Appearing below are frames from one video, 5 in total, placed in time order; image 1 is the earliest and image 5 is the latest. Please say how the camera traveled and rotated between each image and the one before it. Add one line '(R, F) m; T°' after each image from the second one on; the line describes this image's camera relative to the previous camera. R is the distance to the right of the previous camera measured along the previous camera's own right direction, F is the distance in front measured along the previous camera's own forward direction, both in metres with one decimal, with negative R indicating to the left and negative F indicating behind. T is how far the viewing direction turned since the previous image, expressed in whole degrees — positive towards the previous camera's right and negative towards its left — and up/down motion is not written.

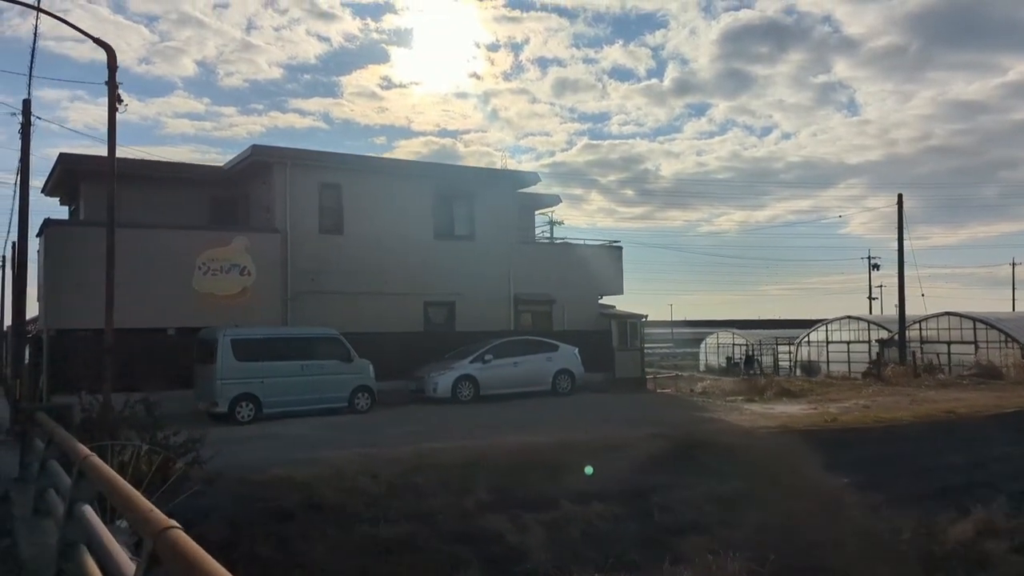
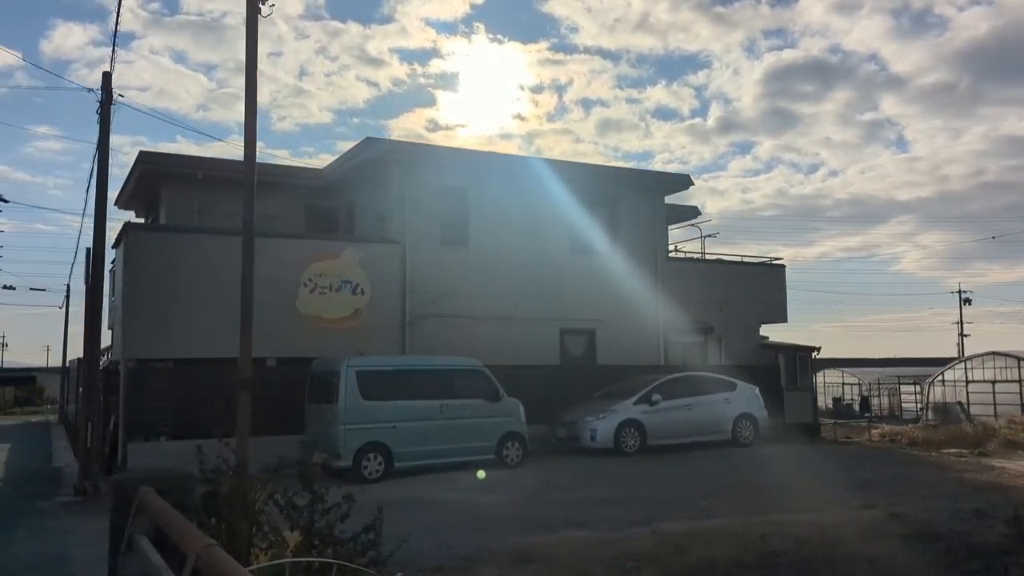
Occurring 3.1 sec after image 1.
(-2.7, +4.1) m; -3°
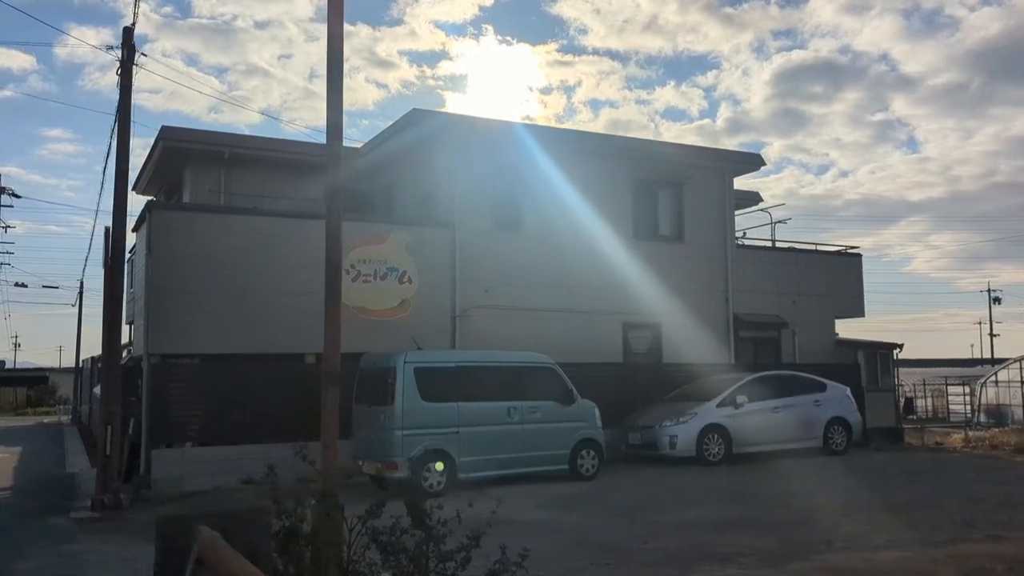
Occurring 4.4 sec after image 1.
(-1.1, +1.9) m; -1°
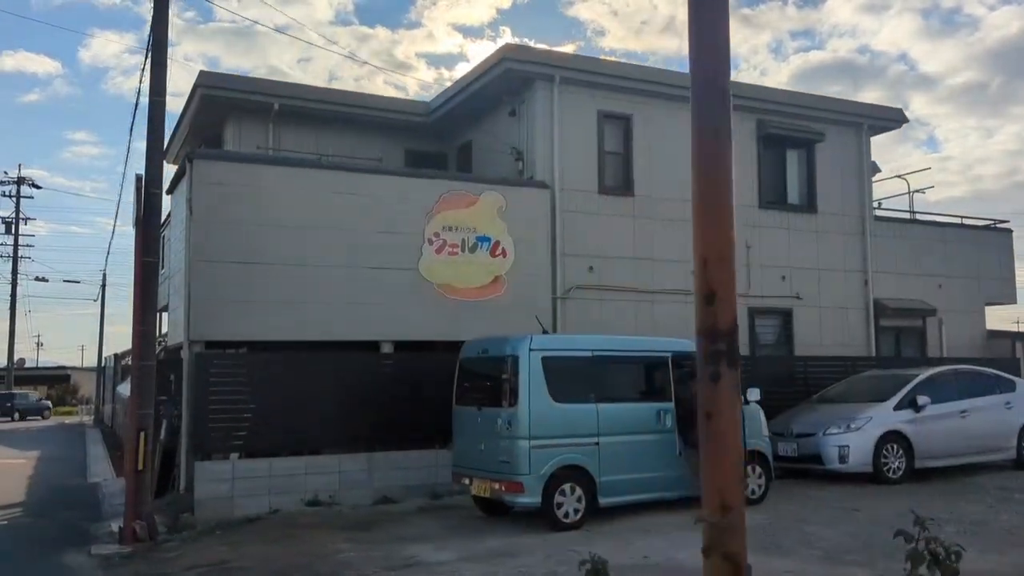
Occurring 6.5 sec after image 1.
(-1.6, +3.0) m; -1°
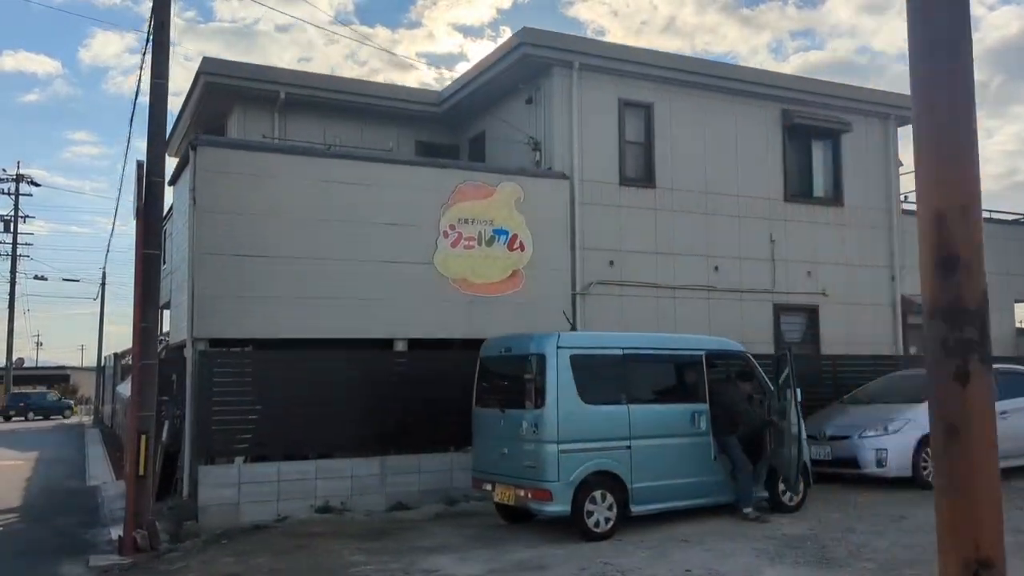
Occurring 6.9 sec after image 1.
(-0.3, +0.6) m; 0°
